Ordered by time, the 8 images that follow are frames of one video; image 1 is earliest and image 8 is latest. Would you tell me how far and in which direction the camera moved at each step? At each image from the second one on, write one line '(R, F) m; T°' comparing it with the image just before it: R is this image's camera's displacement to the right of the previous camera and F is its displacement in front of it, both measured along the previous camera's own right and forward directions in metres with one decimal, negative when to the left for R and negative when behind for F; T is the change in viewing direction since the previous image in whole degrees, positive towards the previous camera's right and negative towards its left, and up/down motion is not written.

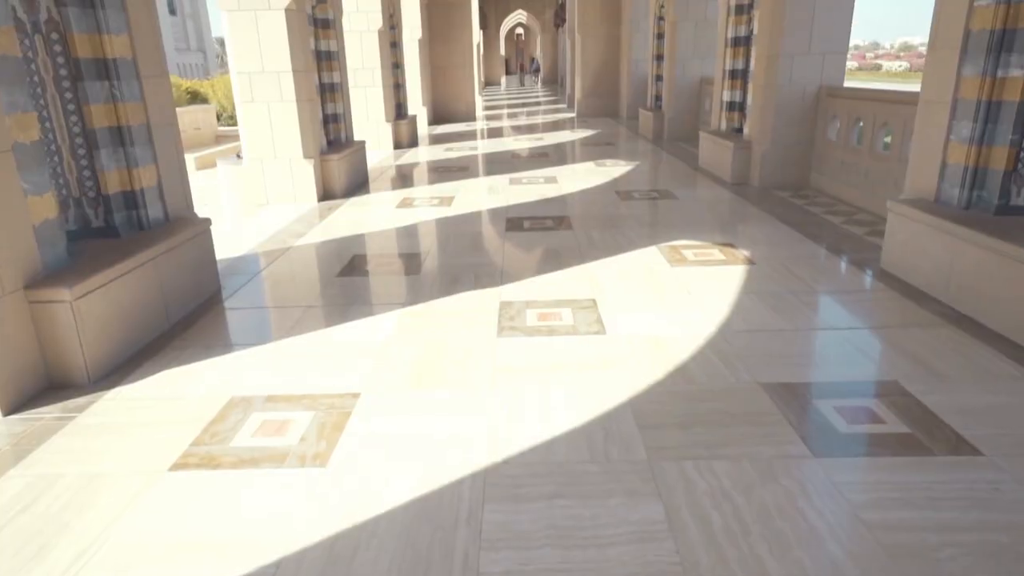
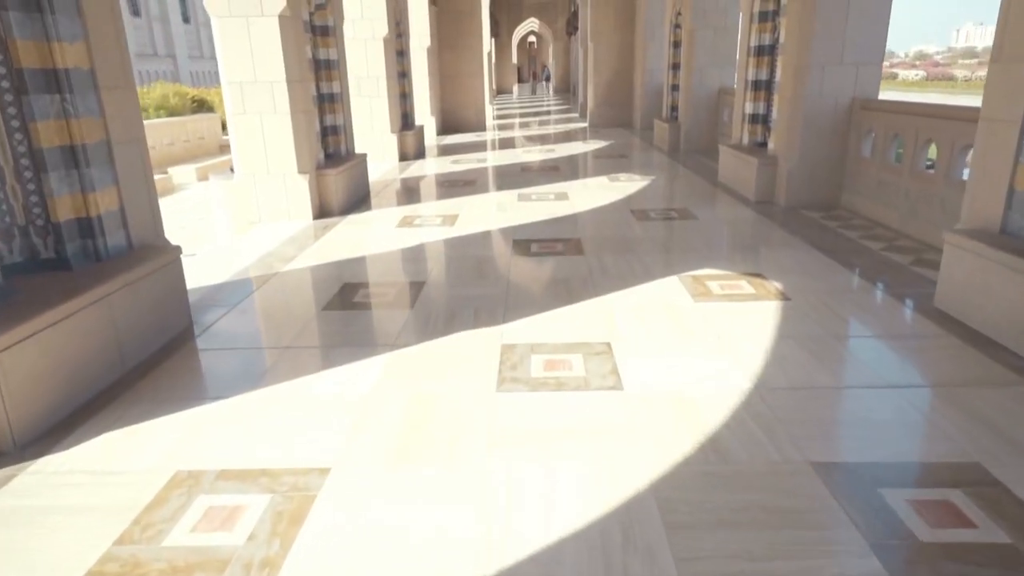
(0.0, +0.4) m; -1°
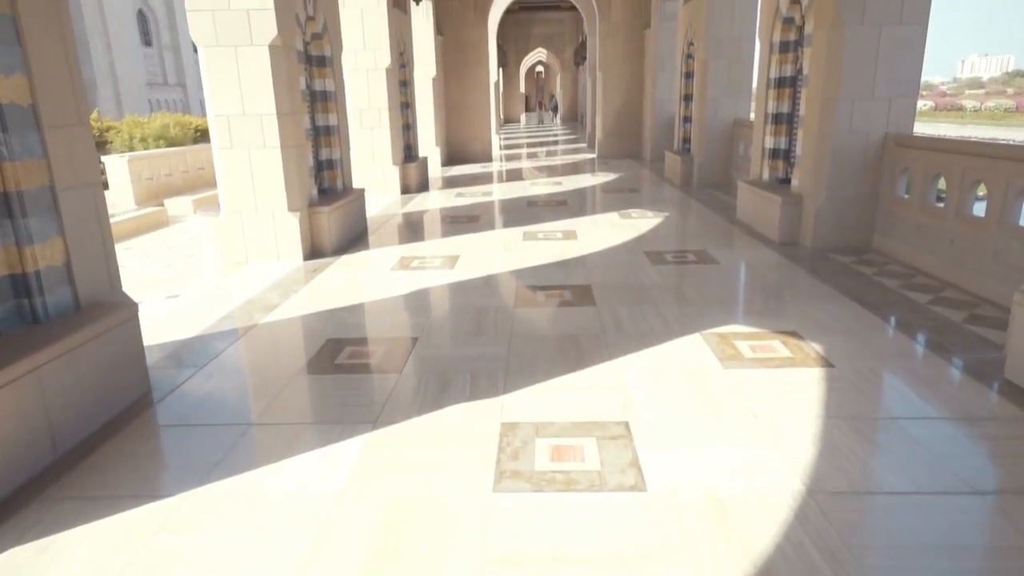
(0.0, +0.4) m; -1°
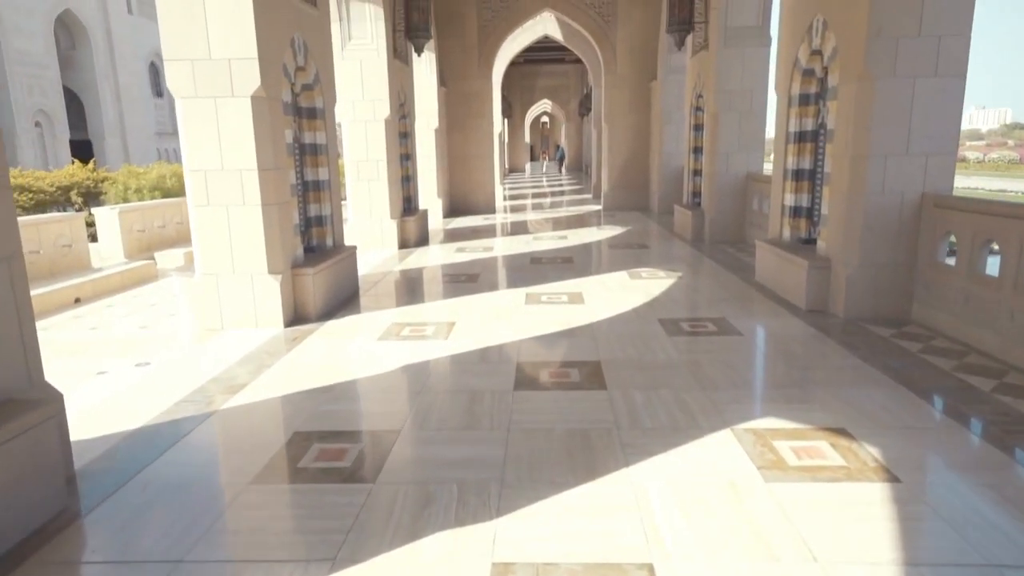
(0.0, +0.5) m; 0°
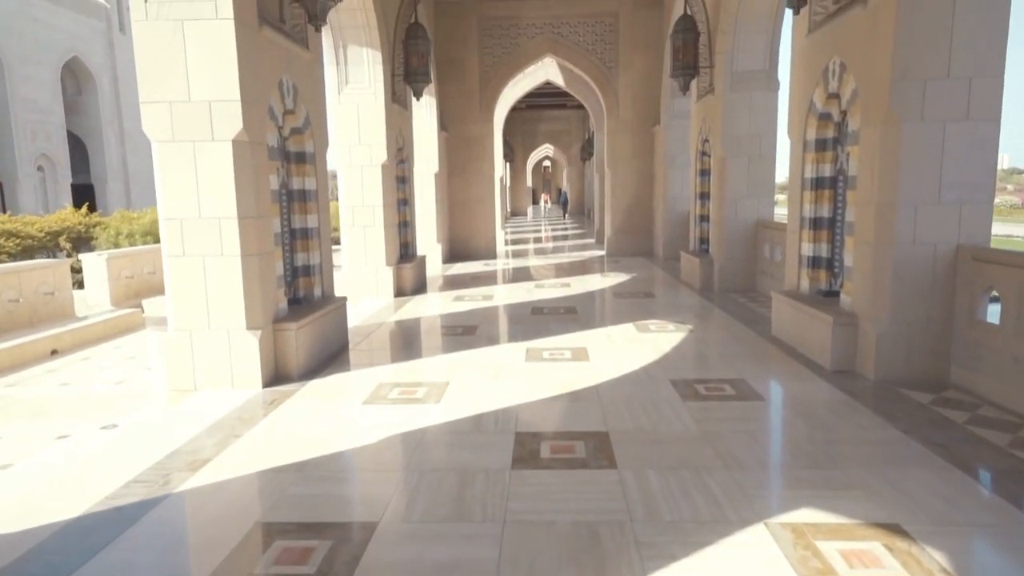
(0.0, +0.4) m; 0°
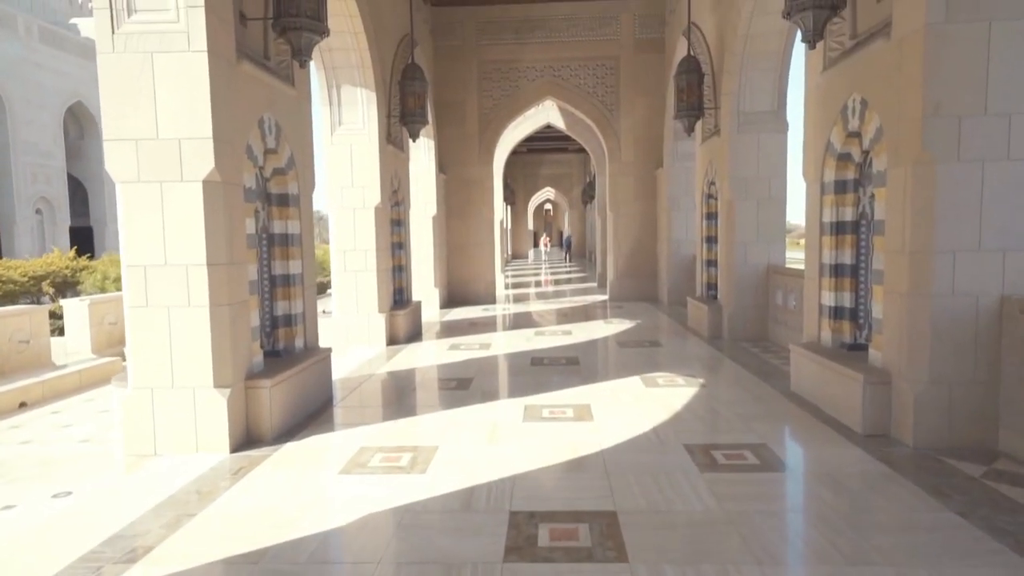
(0.0, +0.4) m; 0°
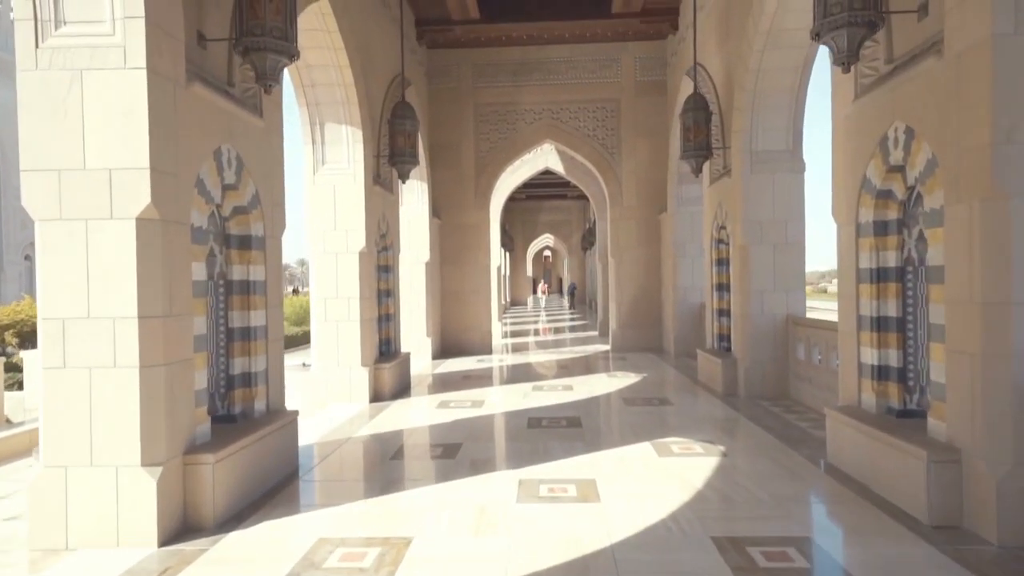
(0.0, +0.6) m; 0°
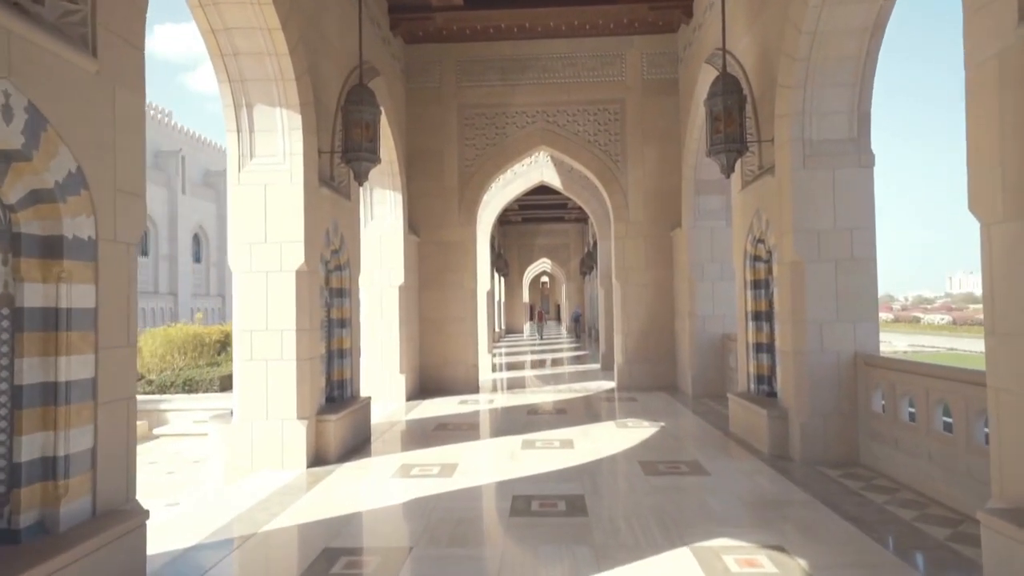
(+0.1, +1.6) m; 0°
